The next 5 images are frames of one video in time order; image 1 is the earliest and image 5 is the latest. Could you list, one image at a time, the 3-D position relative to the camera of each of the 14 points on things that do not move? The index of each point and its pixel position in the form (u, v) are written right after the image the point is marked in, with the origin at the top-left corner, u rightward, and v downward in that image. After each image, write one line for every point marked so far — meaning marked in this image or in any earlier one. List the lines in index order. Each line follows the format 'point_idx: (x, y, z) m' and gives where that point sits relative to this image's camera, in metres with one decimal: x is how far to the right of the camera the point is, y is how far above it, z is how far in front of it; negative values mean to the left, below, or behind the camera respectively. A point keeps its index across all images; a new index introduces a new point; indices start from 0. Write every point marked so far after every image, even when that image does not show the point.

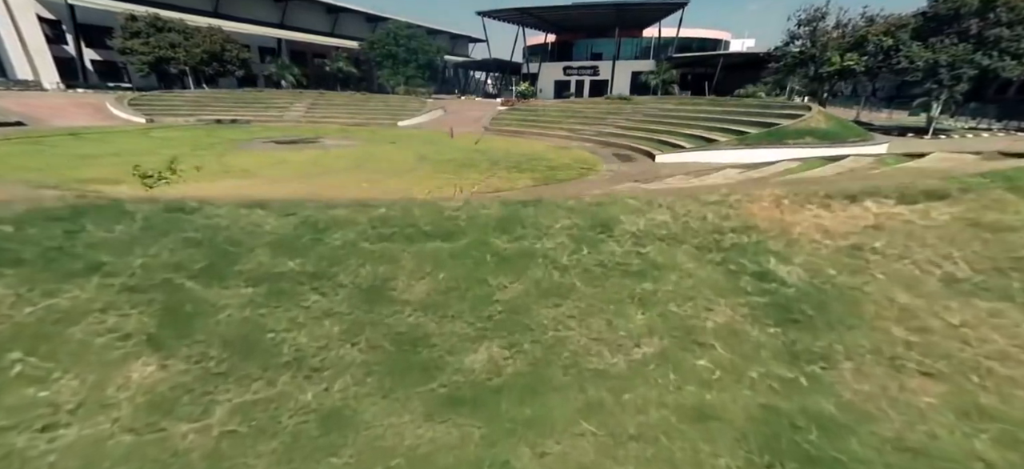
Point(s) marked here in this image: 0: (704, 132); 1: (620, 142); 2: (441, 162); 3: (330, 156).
0: (+8.2, +4.2, +17.7) m
1: (+5.3, +4.1, +20.2) m
2: (-2.7, +2.5, +15.2) m
3: (-7.2, +3.1, +16.4) m
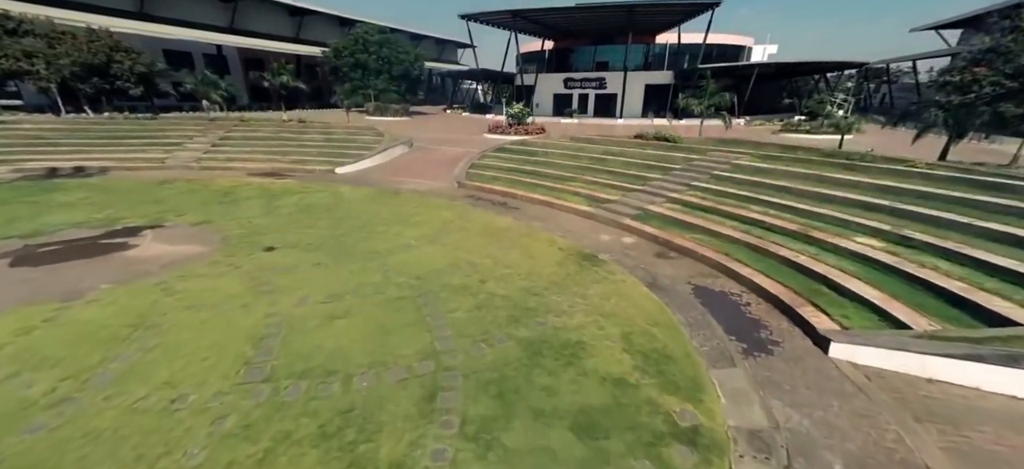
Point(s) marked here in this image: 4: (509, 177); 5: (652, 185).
0: (+7.7, -0.6, +8.1) m
1: (+4.8, -0.8, +10.5) m
2: (-3.1, -2.3, +5.4) m
3: (-7.6, -1.8, +6.5) m
4: (-0.1, +2.6, +19.9) m
5: (+5.4, +1.9, +16.0) m
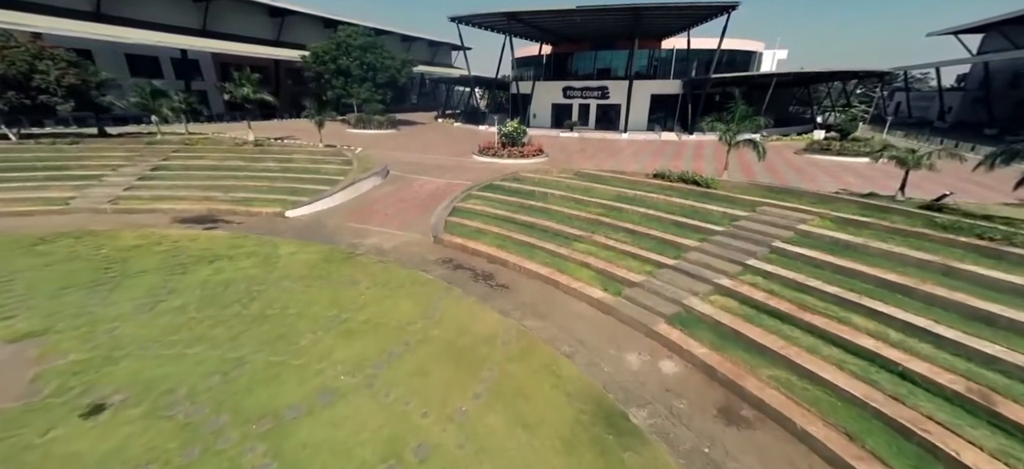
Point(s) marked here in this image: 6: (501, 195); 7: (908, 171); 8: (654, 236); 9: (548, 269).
0: (+7.4, -3.2, +3.7) m
1: (+4.4, -3.3, +6.1) m
2: (-3.4, -4.9, +1.0) m
3: (-8.0, -4.3, +2.1) m
4: (-0.5, 0.0, +15.5) m
5: (+5.0, -0.7, +11.7) m
6: (-0.5, +1.9, +19.1) m
7: (+18.3, +2.9, +19.1) m
8: (+4.7, +0.2, +13.6) m
9: (+1.1, -0.8, +13.1) m
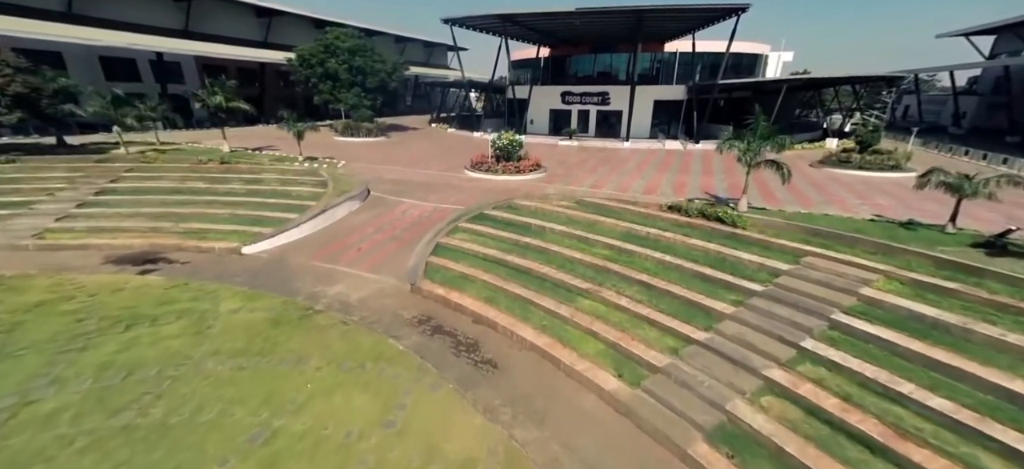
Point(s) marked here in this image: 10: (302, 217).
0: (+7.2, -4.7, +1.1) m
1: (+4.2, -4.9, +3.5) m
2: (-3.6, -6.4, -1.7) m
3: (-8.2, -5.9, -0.6) m
4: (-0.8, -1.6, +12.9) m
5: (+4.8, -2.2, +9.1) m
6: (-0.8, +0.4, +16.5) m
7: (+18.0, +1.4, +16.6) m
8: (+4.4, -1.3, +11.0) m
9: (+0.8, -2.4, +10.5) m
10: (-9.5, +0.8, +18.6) m
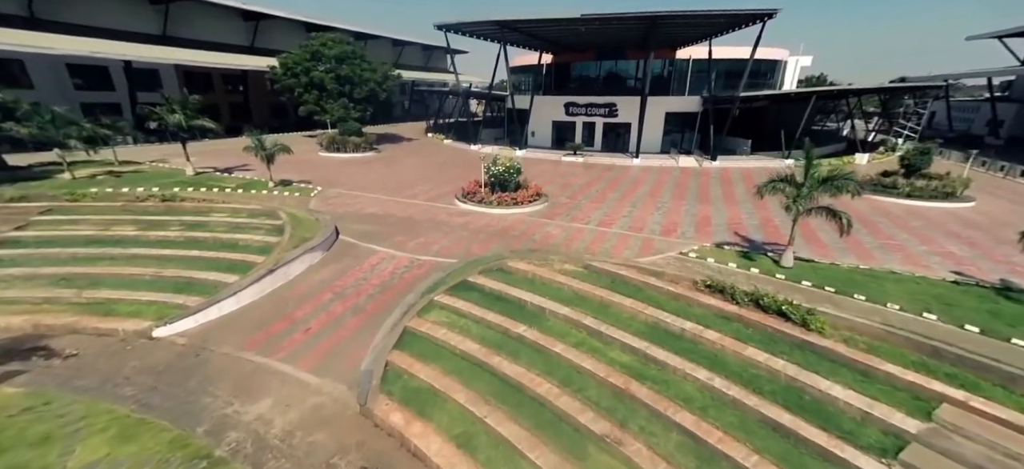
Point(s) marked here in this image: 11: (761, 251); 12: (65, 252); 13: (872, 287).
0: (+6.7, -7.2, -2.8) m
1: (+3.8, -7.3, -0.4) m
2: (-4.1, -8.9, -5.5) m
3: (-8.6, -8.3, -4.4) m
4: (-1.1, -4.0, +9.1) m
5: (+4.4, -4.7, +5.2) m
6: (-1.1, -2.0, +12.6) m
7: (+17.7, -1.1, +12.6) m
8: (+4.1, -3.7, +7.1) m
9: (+0.5, -4.8, +6.6) m
10: (-9.9, -1.6, +14.8) m
11: (+11.3, -0.8, +18.9) m
12: (-17.3, -0.6, +16.1) m
13: (+13.1, -1.9, +15.0) m
